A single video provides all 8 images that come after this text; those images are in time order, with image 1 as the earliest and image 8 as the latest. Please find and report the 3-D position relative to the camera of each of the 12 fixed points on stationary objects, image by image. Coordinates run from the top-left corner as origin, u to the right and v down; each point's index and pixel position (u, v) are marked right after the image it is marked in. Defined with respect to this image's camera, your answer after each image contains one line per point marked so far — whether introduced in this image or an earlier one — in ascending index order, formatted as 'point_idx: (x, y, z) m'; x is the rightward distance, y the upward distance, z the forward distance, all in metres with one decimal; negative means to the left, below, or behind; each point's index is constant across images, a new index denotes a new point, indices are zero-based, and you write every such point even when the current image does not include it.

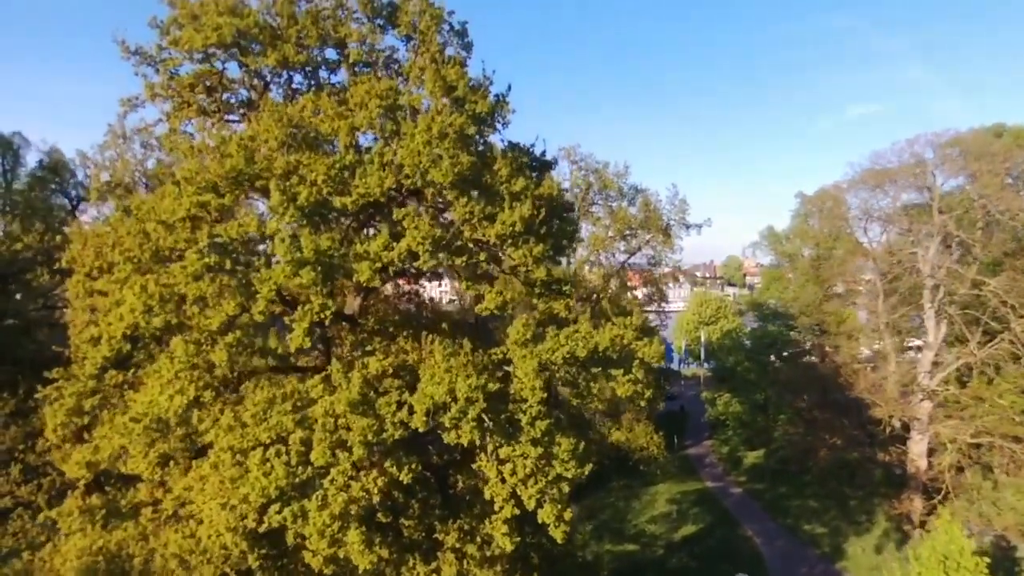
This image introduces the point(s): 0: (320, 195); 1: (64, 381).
0: (-1.7, +0.8, +6.4) m
1: (-4.8, -1.1, +7.6) m
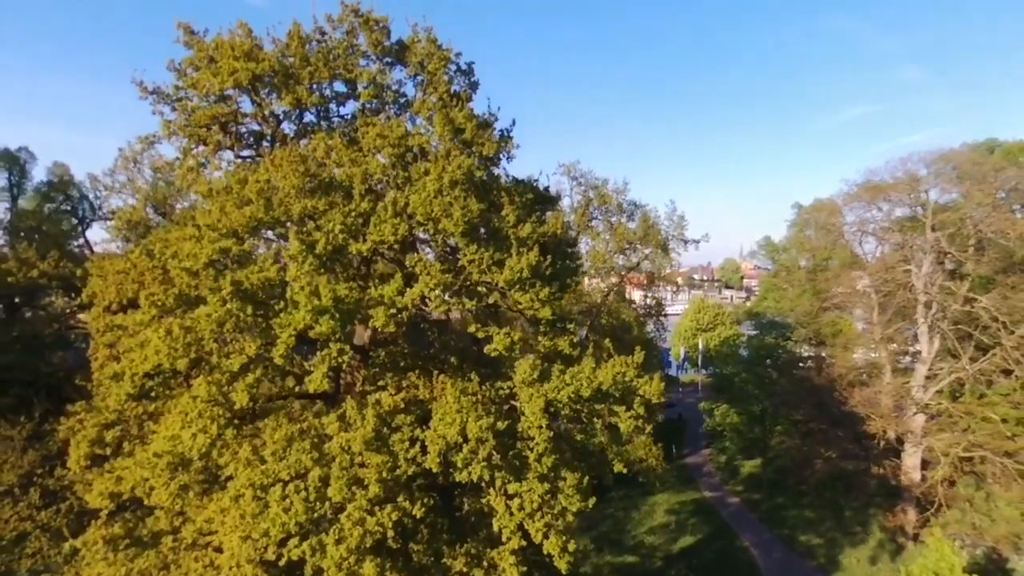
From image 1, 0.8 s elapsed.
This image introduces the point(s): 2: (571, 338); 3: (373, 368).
0: (-1.7, +0.4, +6.7) m
1: (-4.7, -1.4, +7.9) m
2: (+0.6, -0.5, +7.4) m
3: (-1.4, -0.8, +7.2) m
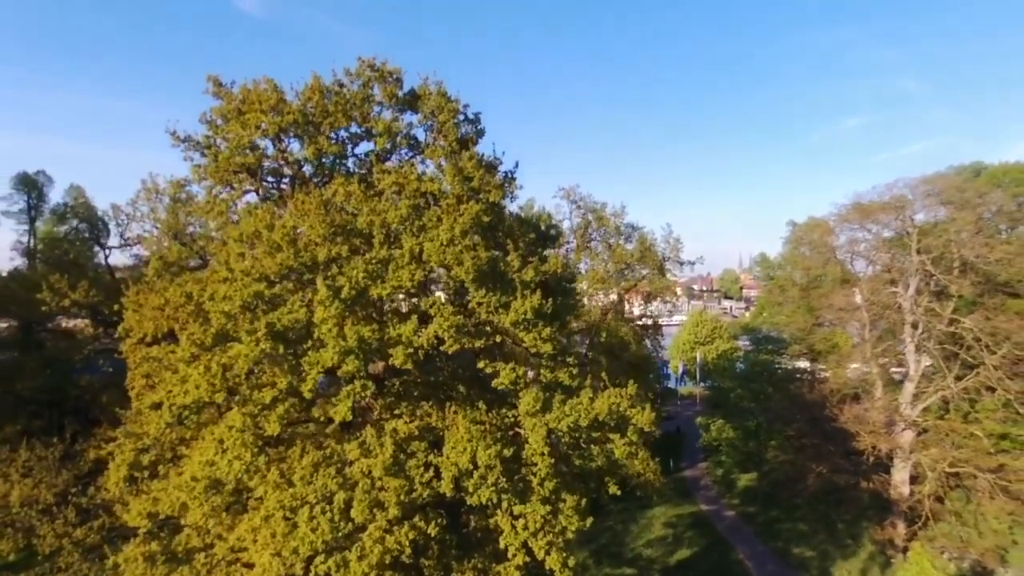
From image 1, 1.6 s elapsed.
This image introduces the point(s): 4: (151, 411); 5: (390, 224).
0: (-1.6, 0.0, +7.4) m
1: (-4.7, -1.9, +8.6) m
2: (+0.7, -1.0, +8.1) m
3: (-1.4, -1.2, +7.8) m
4: (-4.3, -1.5, +8.4) m
5: (-1.4, +0.7, +8.0) m
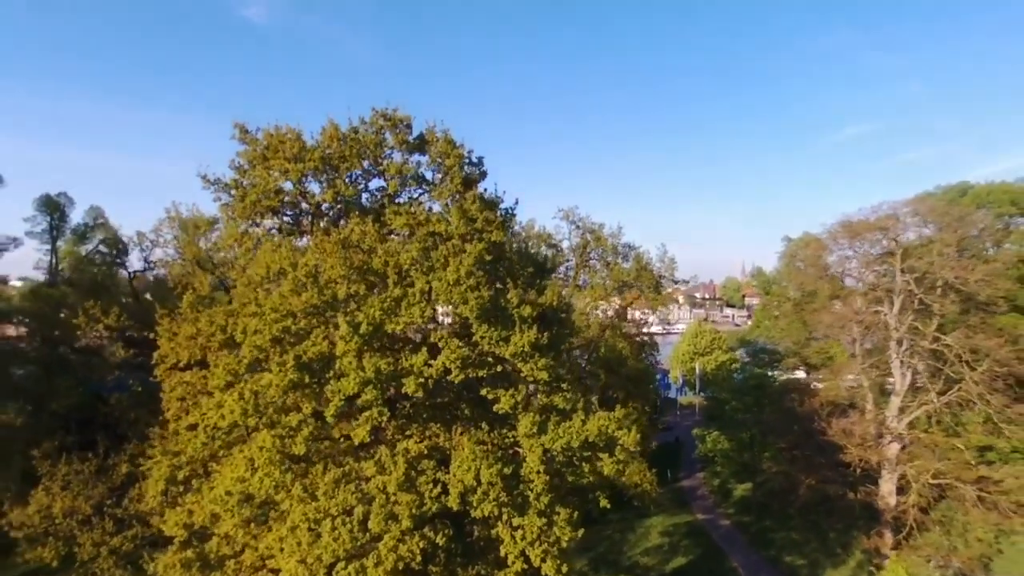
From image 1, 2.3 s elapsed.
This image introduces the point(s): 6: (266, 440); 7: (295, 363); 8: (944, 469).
0: (-1.6, -0.4, +8.3) m
1: (-4.7, -2.3, +9.4) m
2: (+0.7, -1.4, +8.9) m
3: (-1.4, -1.6, +8.7) m
4: (-4.3, -1.9, +9.3) m
5: (-1.4, +0.3, +8.9) m
6: (-2.9, -1.8, +8.1) m
7: (-2.5, -0.9, +8.2) m
8: (+11.9, -5.0, +19.1) m
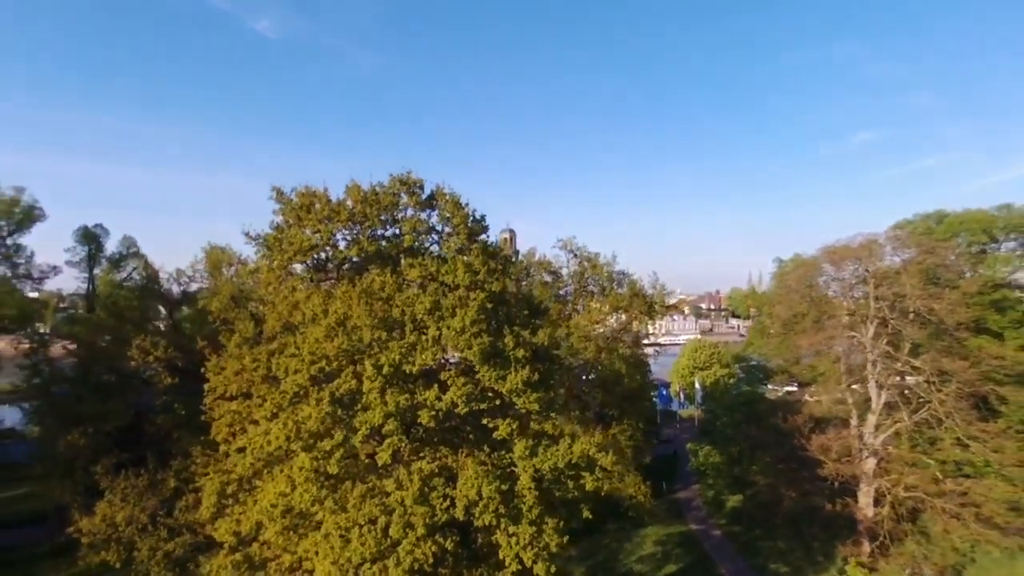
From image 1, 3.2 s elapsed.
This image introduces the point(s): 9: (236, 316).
0: (-1.7, -1.1, +10.0) m
1: (-4.7, -3.0, +11.1) m
2: (+0.6, -2.0, +10.6) m
3: (-1.4, -2.3, +10.4) m
4: (-4.3, -2.6, +11.0) m
5: (-1.4, -0.4, +10.6) m
6: (-2.9, -2.4, +9.8) m
7: (-2.6, -1.6, +9.8) m
8: (+11.9, -5.7, +20.6) m
9: (-5.6, -0.6, +14.5) m
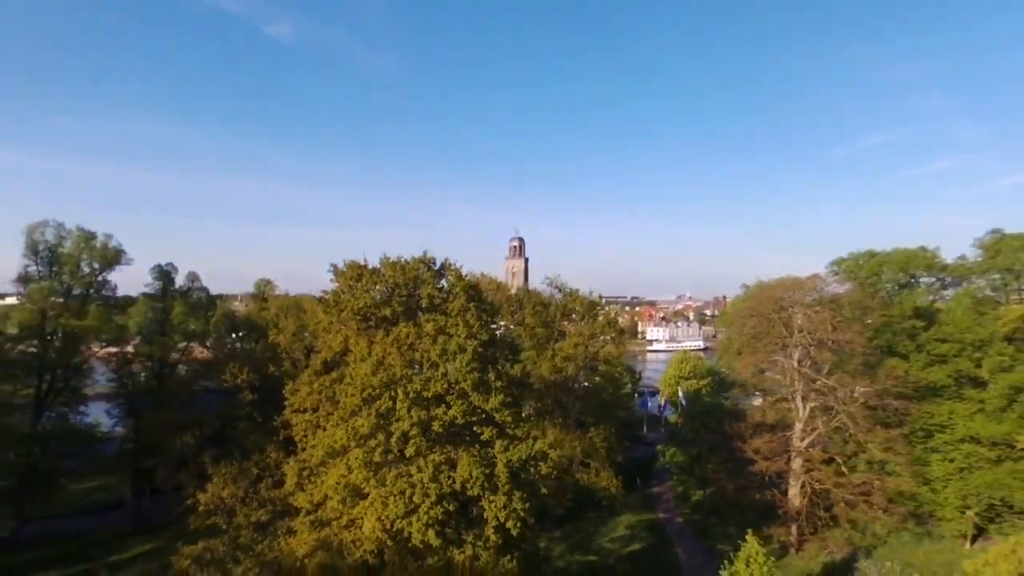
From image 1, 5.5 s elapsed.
0: (-2.1, -2.3, +15.2) m
1: (-5.1, -4.1, +16.4) m
2: (+0.2, -3.2, +15.8) m
3: (-1.8, -3.4, +15.6) m
4: (-4.7, -3.8, +16.3) m
5: (-1.8, -1.5, +15.8) m
6: (-3.3, -3.6, +15.1) m
7: (-3.0, -2.7, +15.1) m
8: (+11.7, -7.0, +25.6) m
9: (-6.0, -1.8, +19.9) m
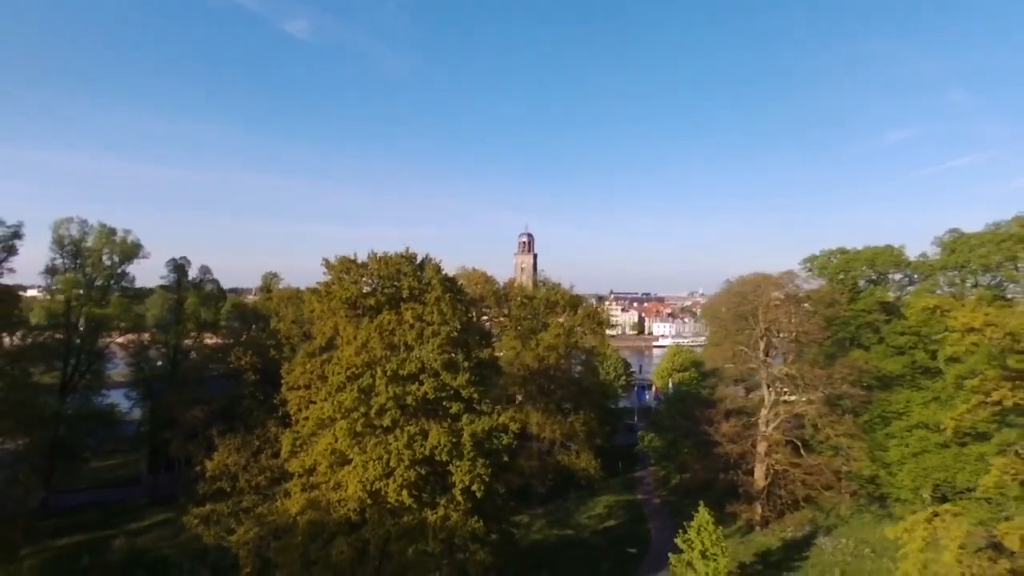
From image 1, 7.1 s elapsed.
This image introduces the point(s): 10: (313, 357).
0: (-2.9, -2.1, +17.4) m
1: (-6.0, -3.9, +18.7) m
2: (-0.6, -3.0, +17.9) m
3: (-2.7, -3.2, +17.8) m
4: (-5.6, -3.5, +18.5) m
5: (-2.7, -1.3, +18.0) m
6: (-4.2, -3.4, +17.3) m
7: (-3.9, -2.5, +17.3) m
8: (+11.0, -6.8, +27.6) m
9: (-6.7, -1.5, +22.1) m
10: (-5.6, -2.0, +19.6) m
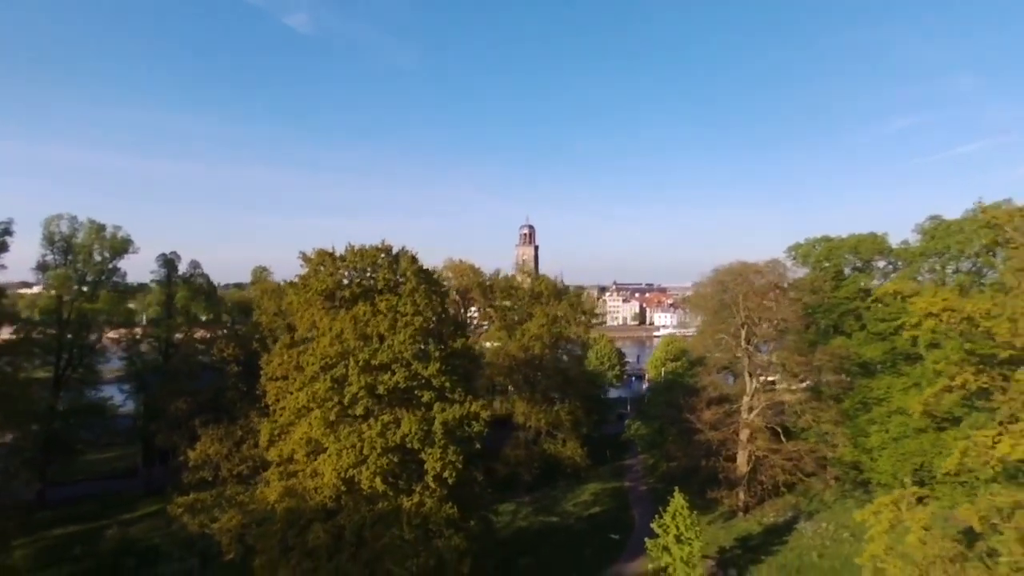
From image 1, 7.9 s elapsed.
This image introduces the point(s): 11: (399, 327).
0: (-3.7, -1.9, +17.8) m
1: (-6.7, -3.7, +19.1) m
2: (-1.4, -2.8, +18.3) m
3: (-3.4, -3.0, +18.2) m
4: (-6.3, -3.4, +18.9) m
5: (-3.4, -1.1, +18.4) m
6: (-4.9, -3.2, +17.7) m
7: (-4.6, -2.3, +17.7) m
8: (+10.4, -6.3, +27.9) m
9: (-7.4, -1.3, +22.5) m
10: (-6.3, -1.8, +20.0) m
11: (-3.0, -1.1, +18.4) m
